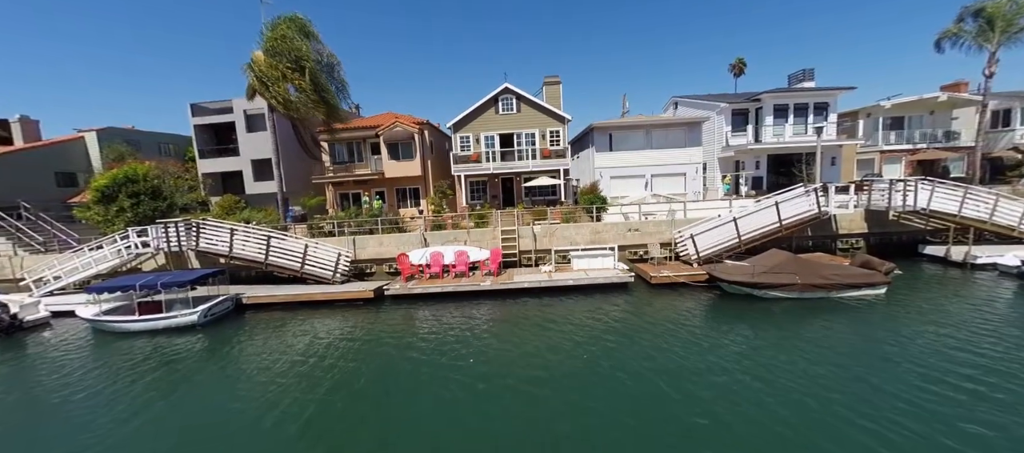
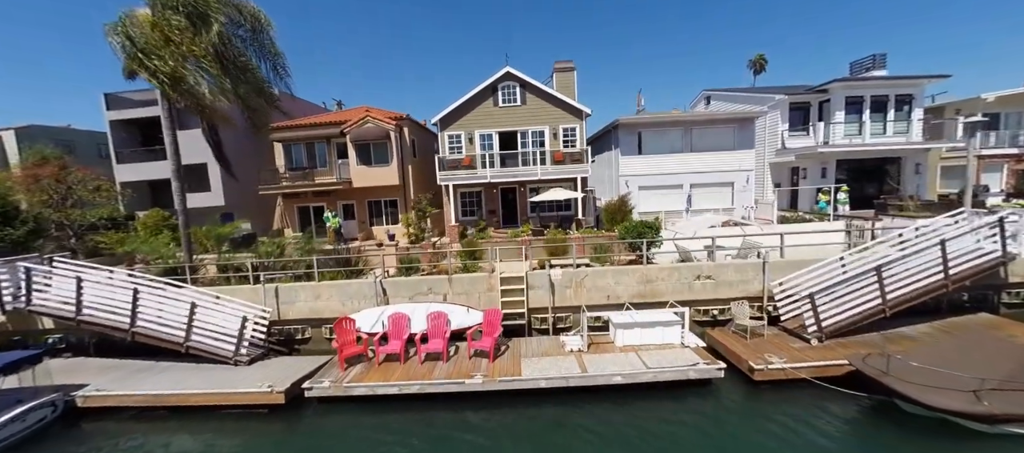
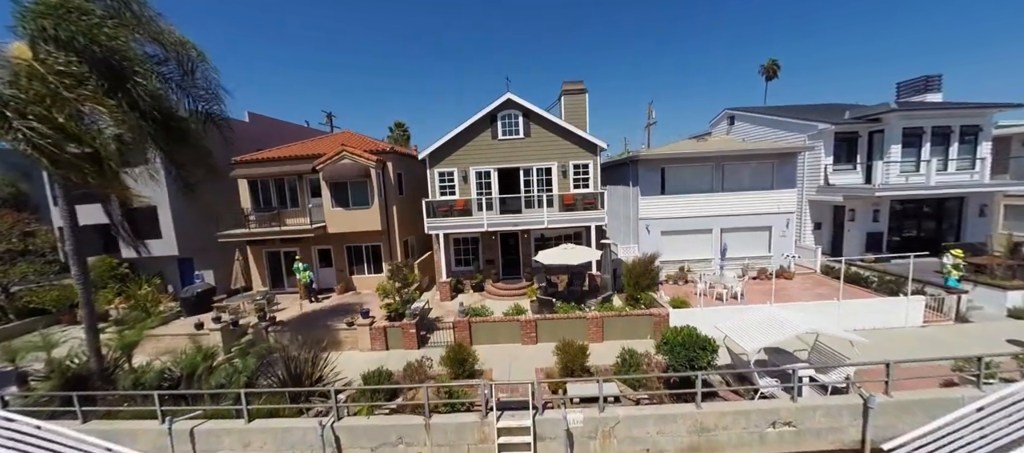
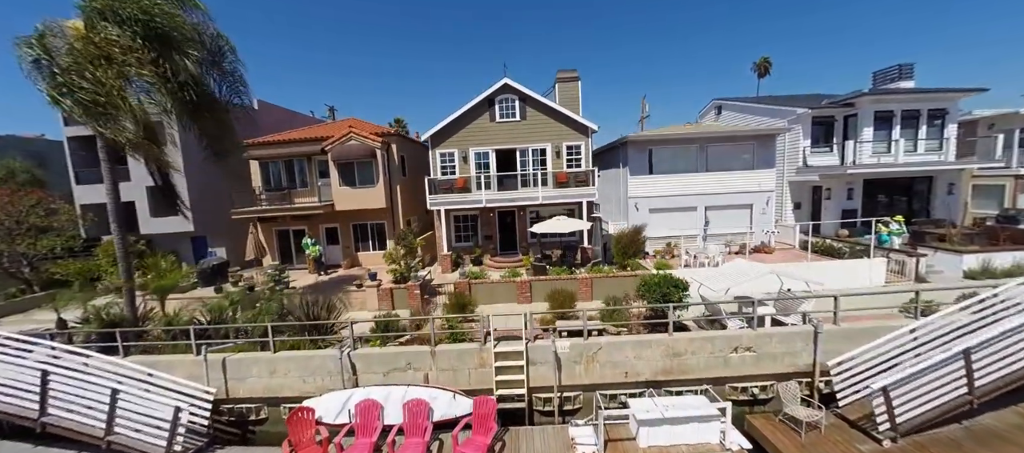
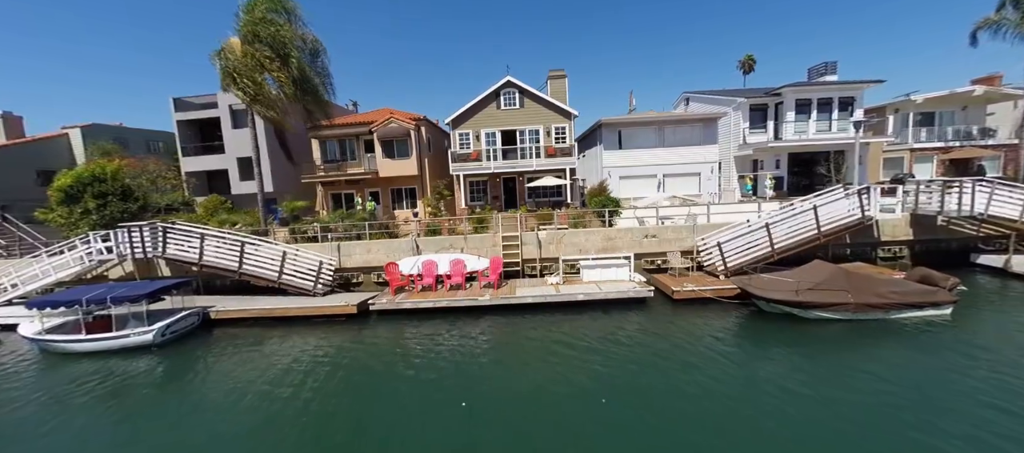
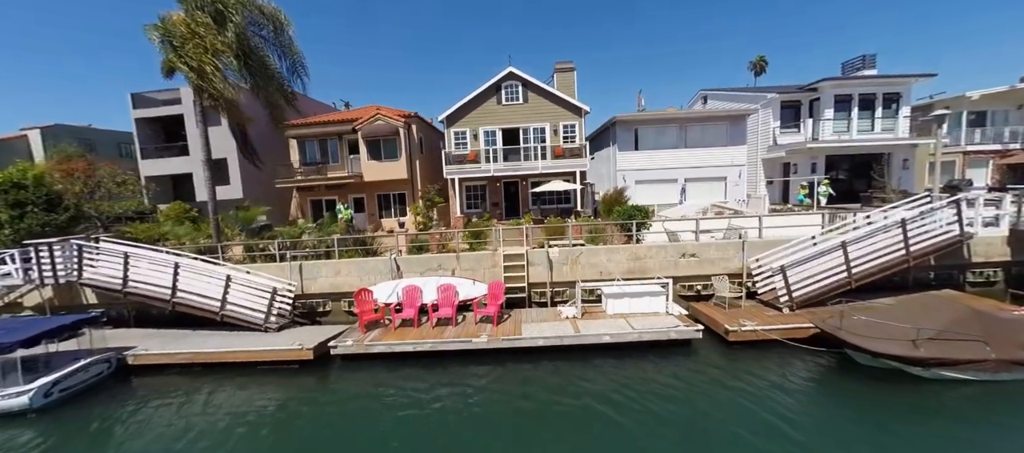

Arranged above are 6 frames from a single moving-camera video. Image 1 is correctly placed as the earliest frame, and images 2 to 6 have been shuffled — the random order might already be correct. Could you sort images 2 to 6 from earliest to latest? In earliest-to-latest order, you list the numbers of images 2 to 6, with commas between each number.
5, 6, 2, 4, 3
